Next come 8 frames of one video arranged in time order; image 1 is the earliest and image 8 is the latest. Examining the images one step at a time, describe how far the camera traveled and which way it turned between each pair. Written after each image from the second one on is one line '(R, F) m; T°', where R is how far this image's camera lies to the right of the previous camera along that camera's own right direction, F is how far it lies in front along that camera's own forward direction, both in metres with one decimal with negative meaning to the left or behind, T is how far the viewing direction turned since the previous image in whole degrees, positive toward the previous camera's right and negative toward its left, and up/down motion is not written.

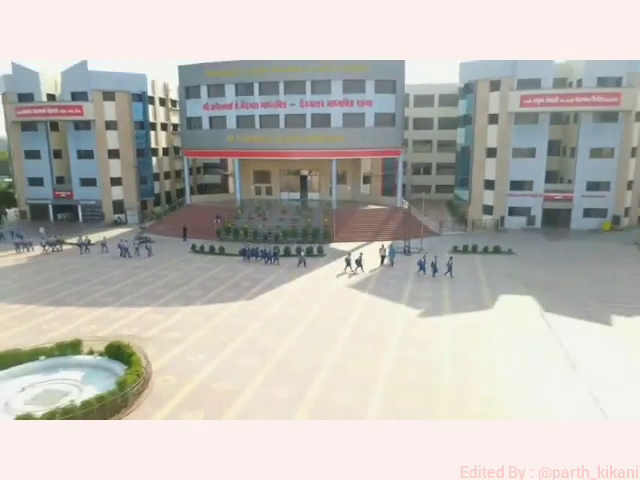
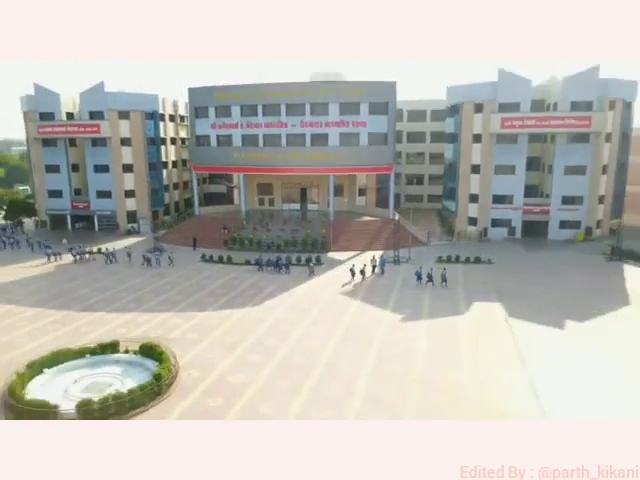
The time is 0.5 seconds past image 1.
(+0.1, -2.8) m; 0°
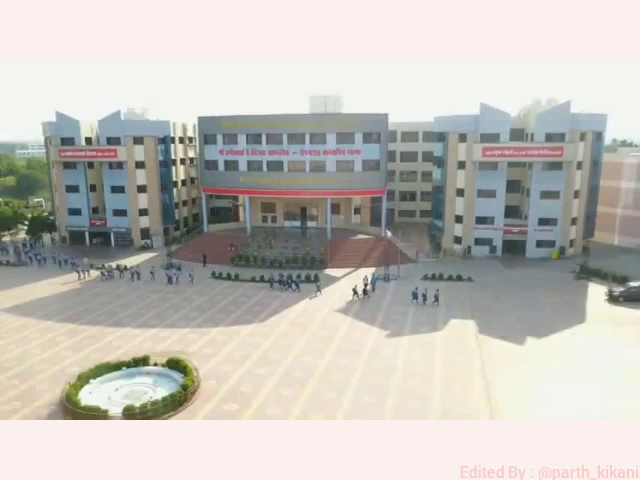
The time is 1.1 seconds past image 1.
(+0.2, -3.3) m; 0°
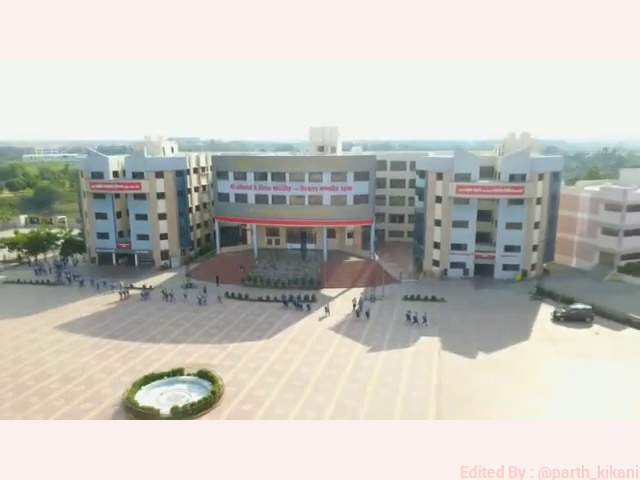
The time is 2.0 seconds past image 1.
(+0.3, -6.0) m; 0°
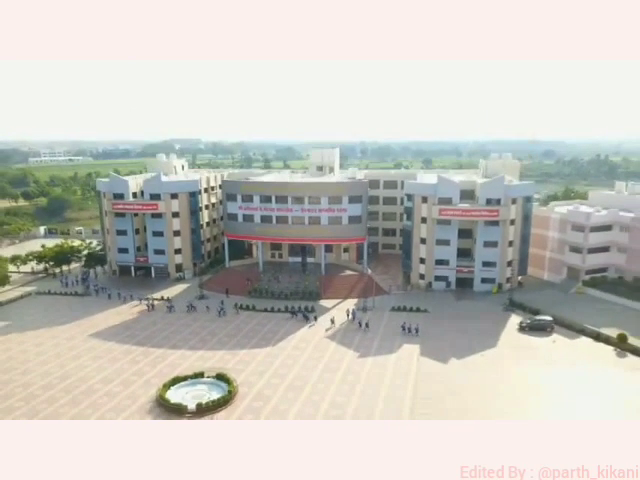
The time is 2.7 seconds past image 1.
(+0.2, -5.2) m; 0°
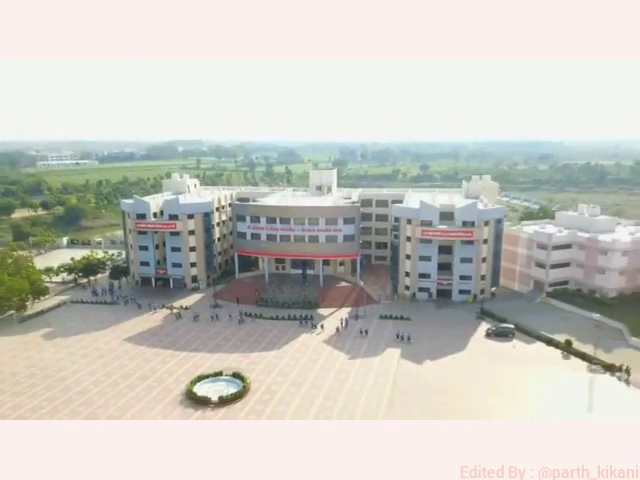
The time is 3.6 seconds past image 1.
(+0.3, -7.1) m; 0°
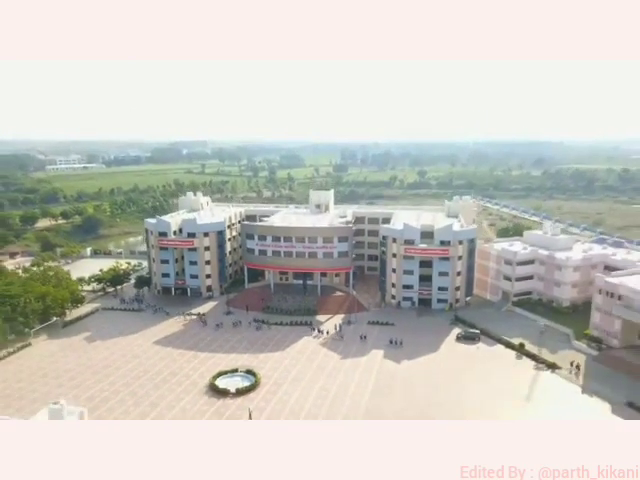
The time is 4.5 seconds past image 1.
(+0.4, -8.9) m; 0°
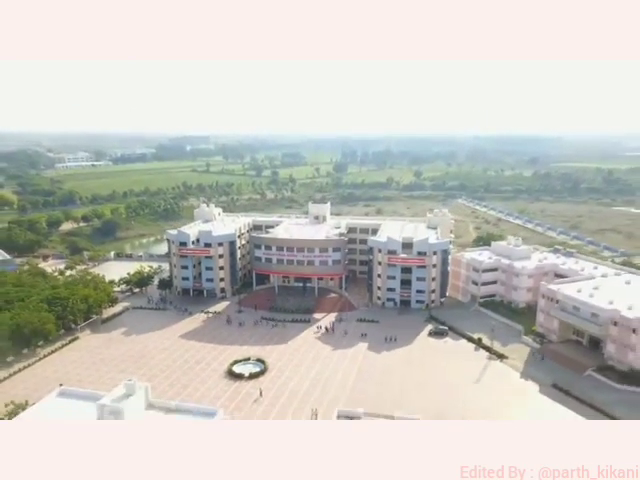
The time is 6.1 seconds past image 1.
(+0.7, -11.5) m; 0°
